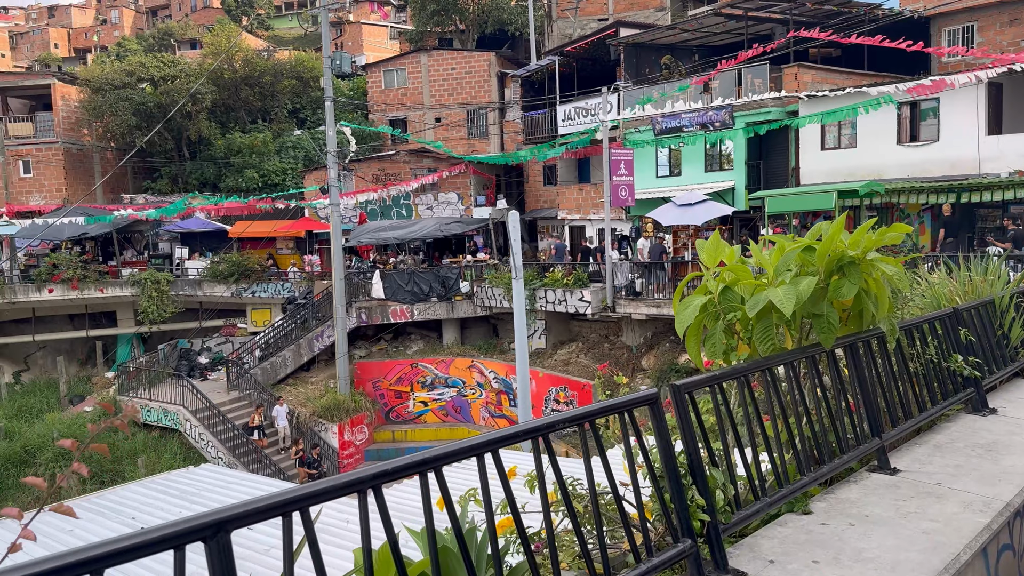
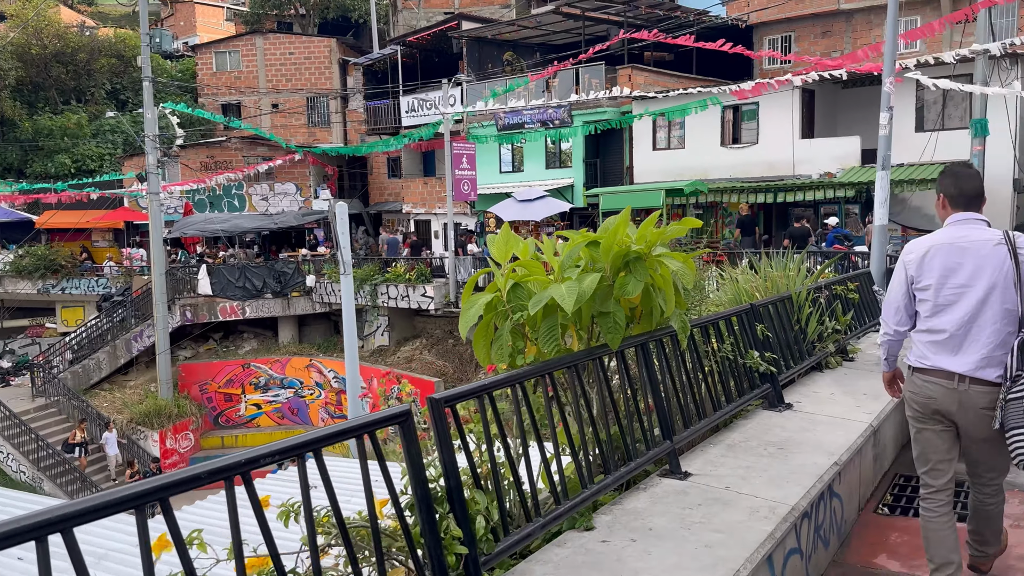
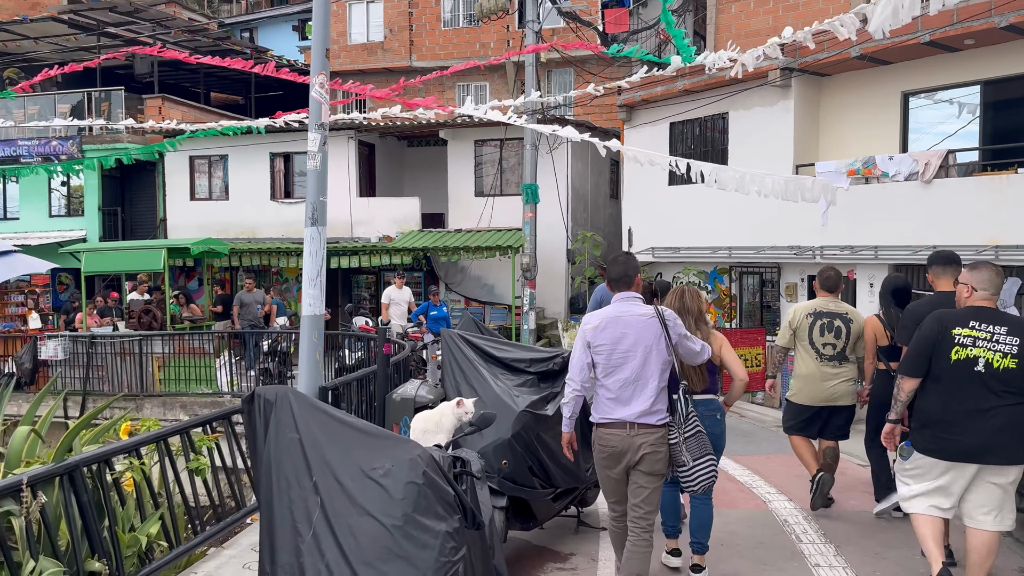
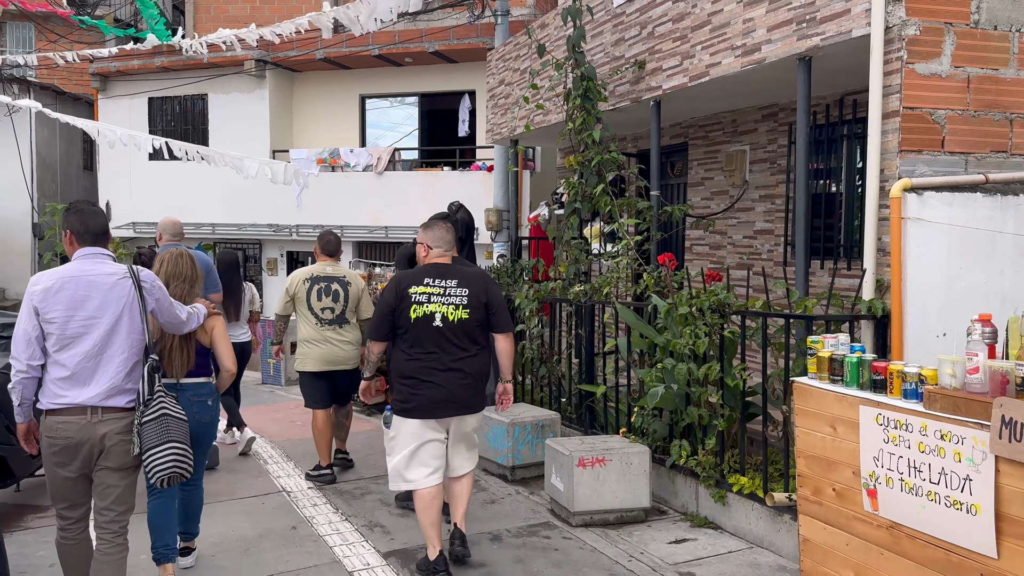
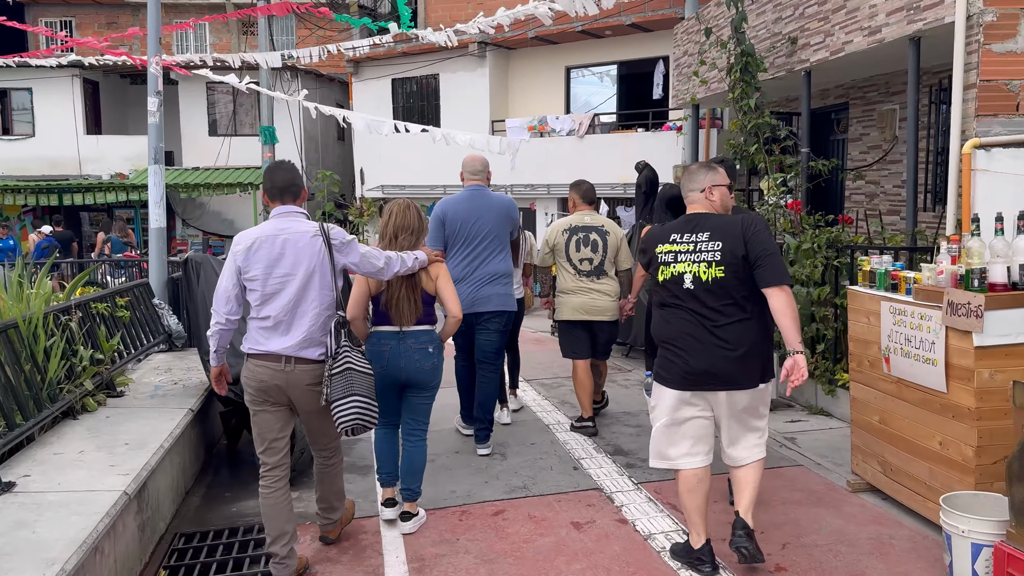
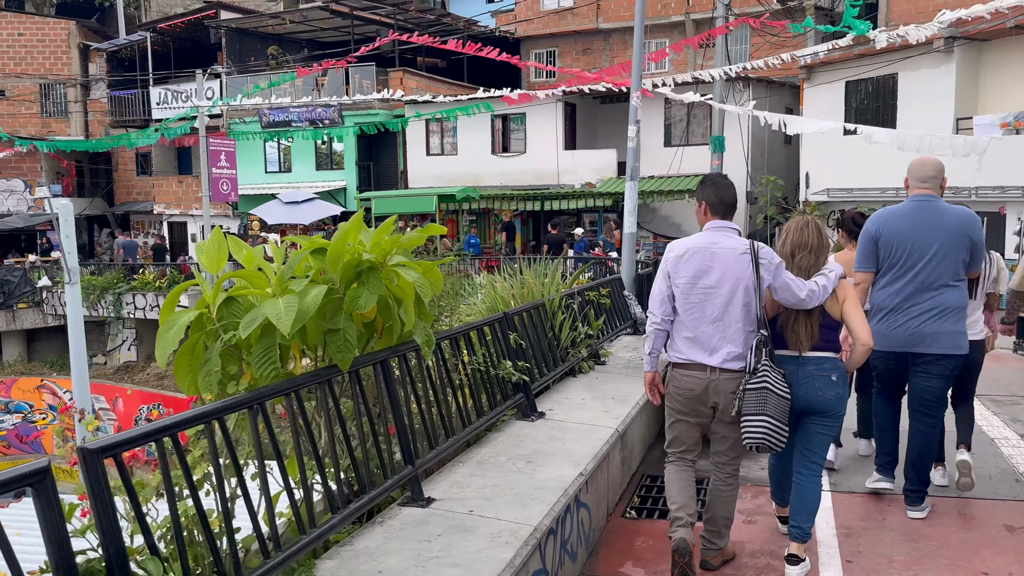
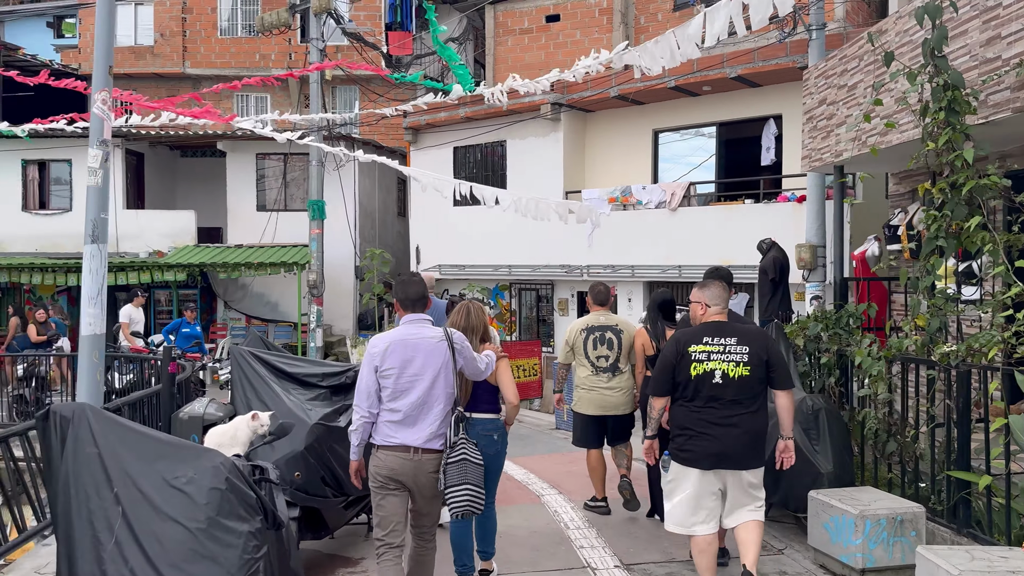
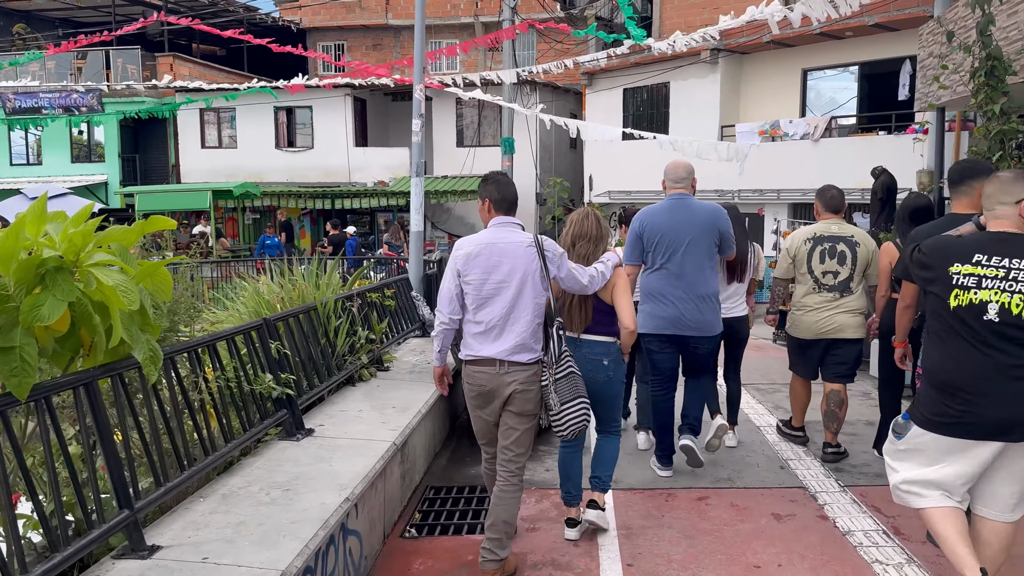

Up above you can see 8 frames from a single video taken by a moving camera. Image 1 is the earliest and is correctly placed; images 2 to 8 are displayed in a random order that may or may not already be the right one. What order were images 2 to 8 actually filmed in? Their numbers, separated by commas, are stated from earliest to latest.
2, 6, 8, 5, 4, 7, 3
